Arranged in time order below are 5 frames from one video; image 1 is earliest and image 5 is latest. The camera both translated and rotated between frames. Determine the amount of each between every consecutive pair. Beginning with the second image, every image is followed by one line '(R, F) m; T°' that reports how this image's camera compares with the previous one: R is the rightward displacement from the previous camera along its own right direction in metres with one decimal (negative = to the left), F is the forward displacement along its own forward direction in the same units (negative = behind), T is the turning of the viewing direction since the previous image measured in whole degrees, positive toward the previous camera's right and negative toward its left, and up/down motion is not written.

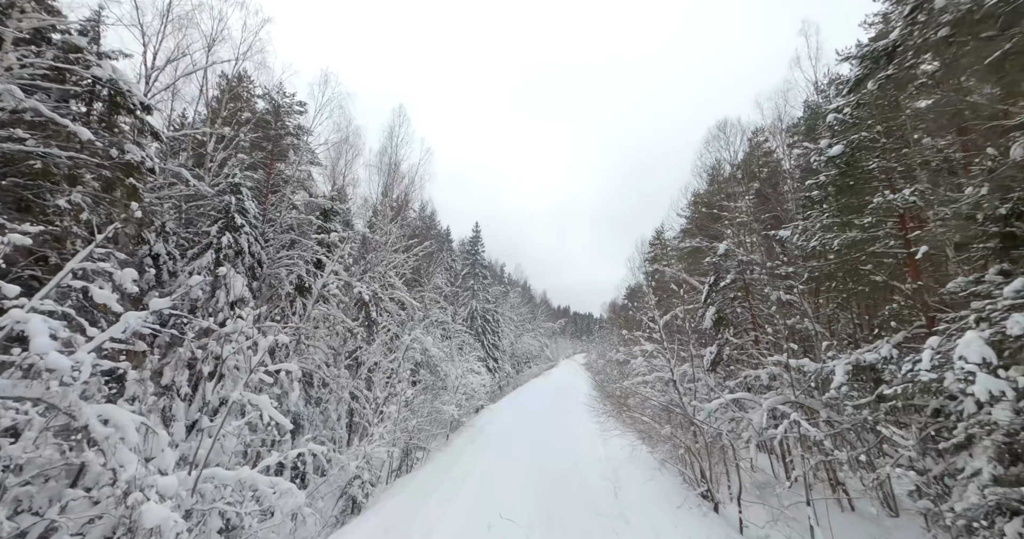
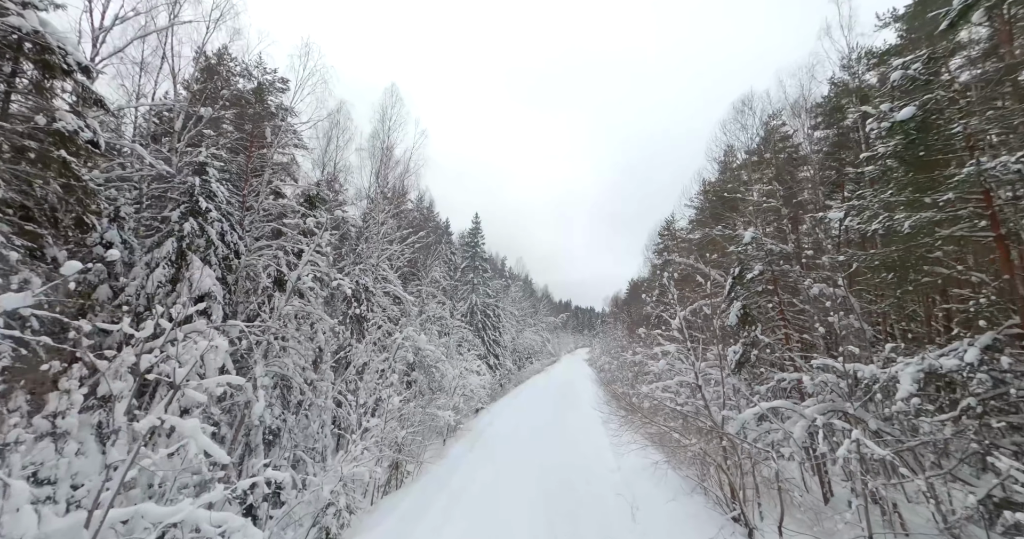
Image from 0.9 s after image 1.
(0.0, +0.9) m; 0°
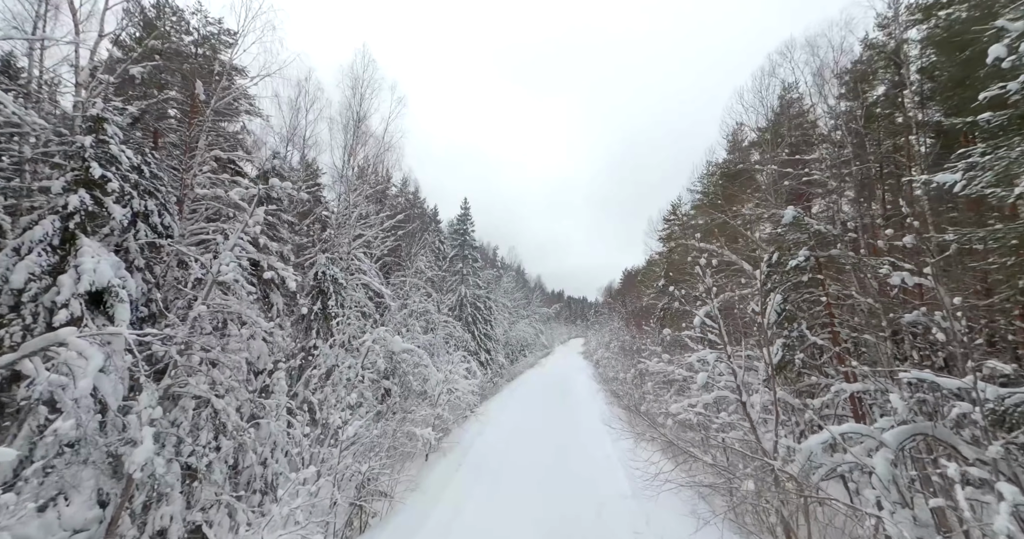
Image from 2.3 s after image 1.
(0.0, +1.4) m; +1°
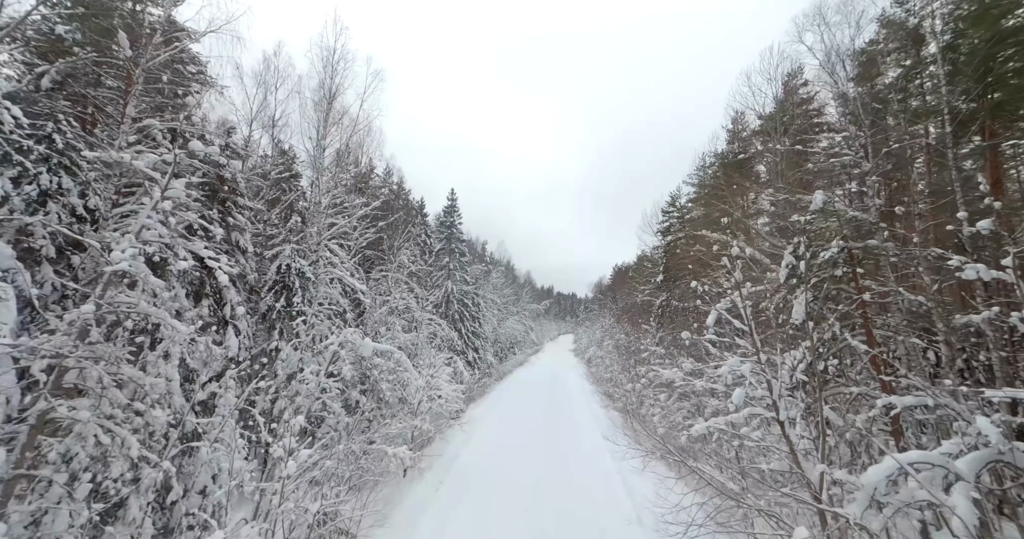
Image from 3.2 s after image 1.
(0.0, +0.9) m; +2°
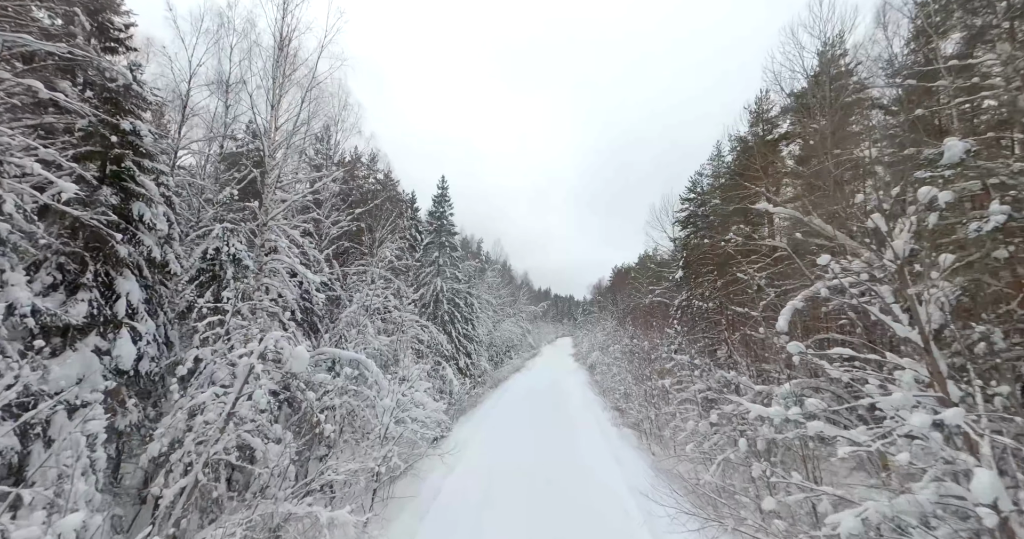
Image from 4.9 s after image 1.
(0.0, +1.8) m; 0°
